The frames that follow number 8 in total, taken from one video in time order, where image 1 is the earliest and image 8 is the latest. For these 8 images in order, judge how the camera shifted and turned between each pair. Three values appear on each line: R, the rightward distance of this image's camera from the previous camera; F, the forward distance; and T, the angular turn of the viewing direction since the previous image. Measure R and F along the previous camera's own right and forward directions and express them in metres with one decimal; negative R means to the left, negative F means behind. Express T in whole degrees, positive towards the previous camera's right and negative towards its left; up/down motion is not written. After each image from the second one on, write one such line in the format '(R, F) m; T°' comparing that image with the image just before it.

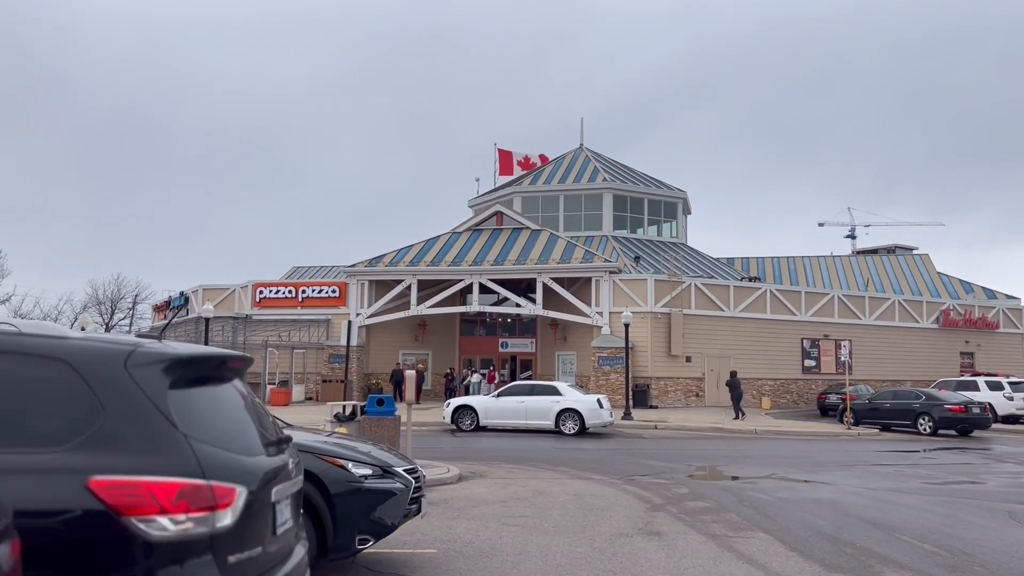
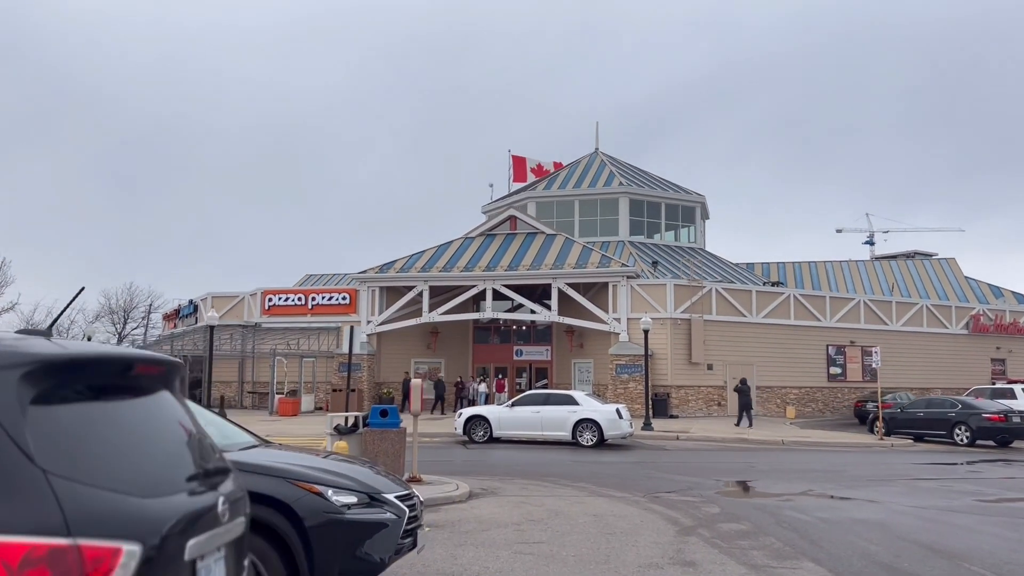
(0.0, +1.0) m; -1°
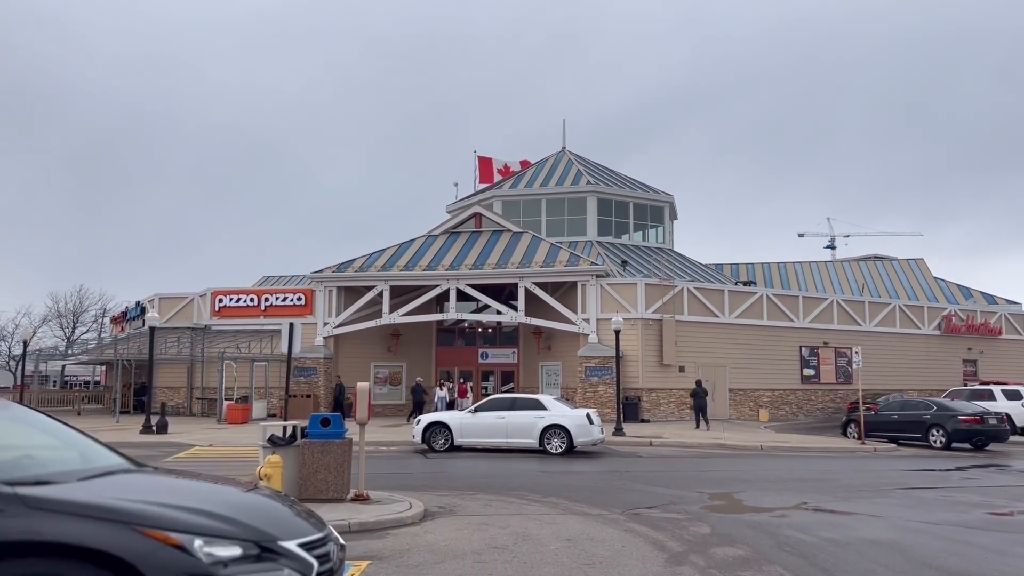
(+0.1, +1.5) m; +2°
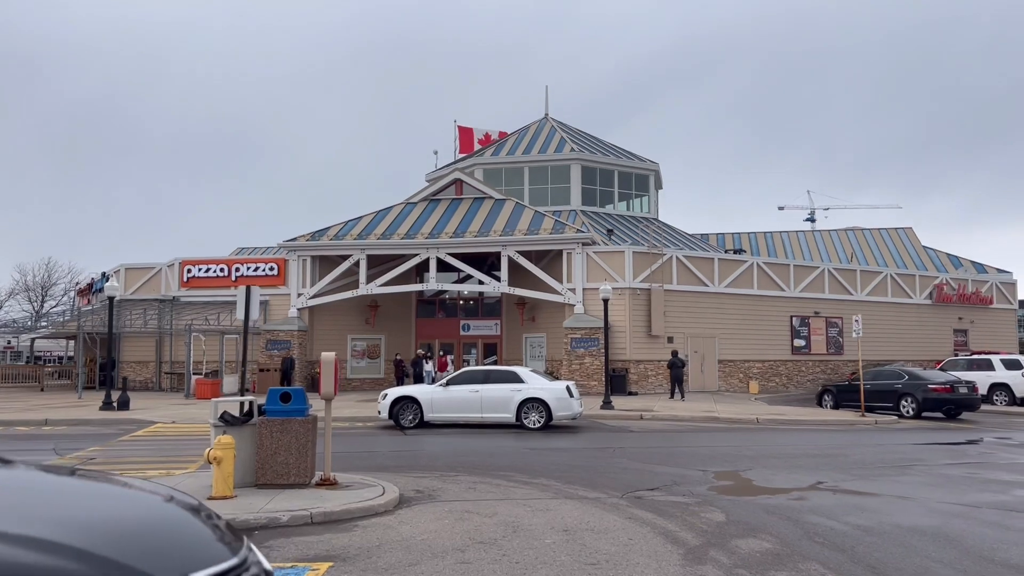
(-0.1, +1.3) m; +1°
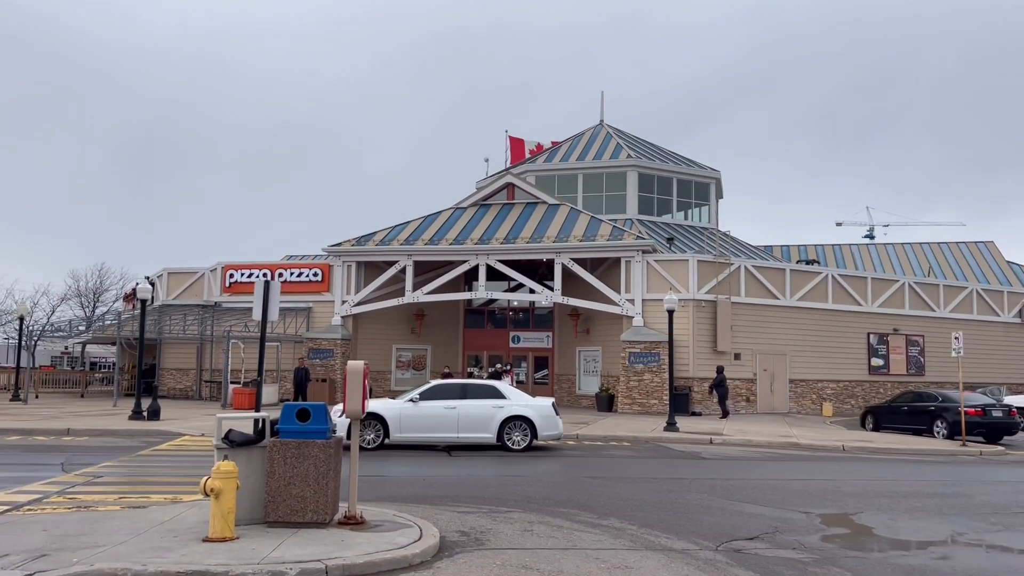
(-0.2, +1.8) m; -3°
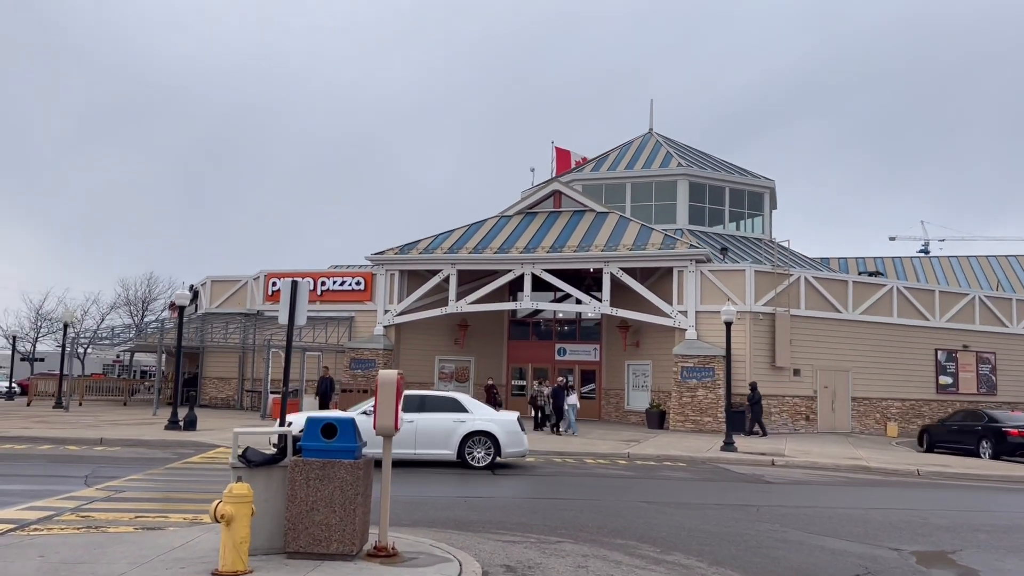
(-0.1, +1.0) m; -3°
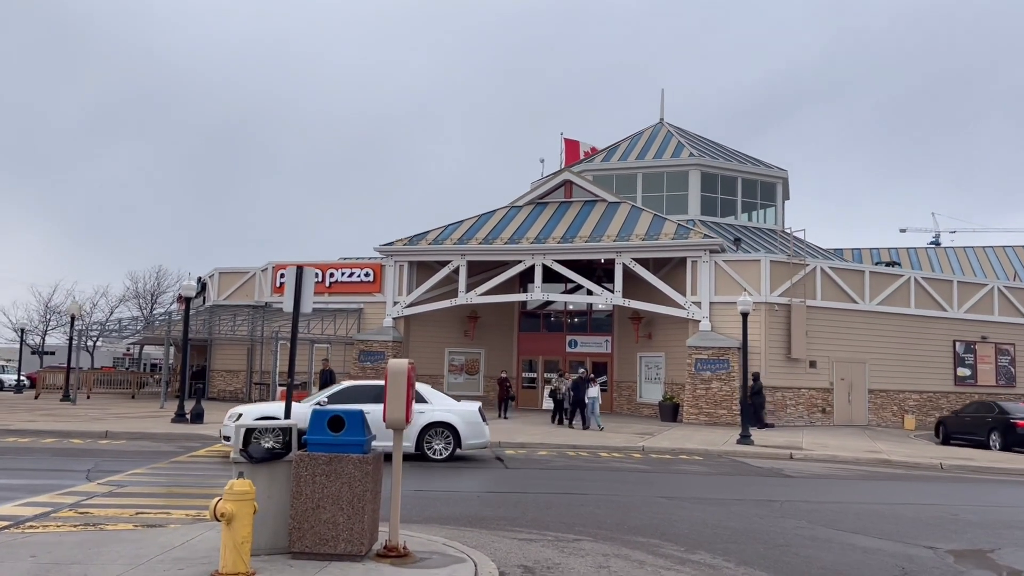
(-0.1, +0.4) m; -1°
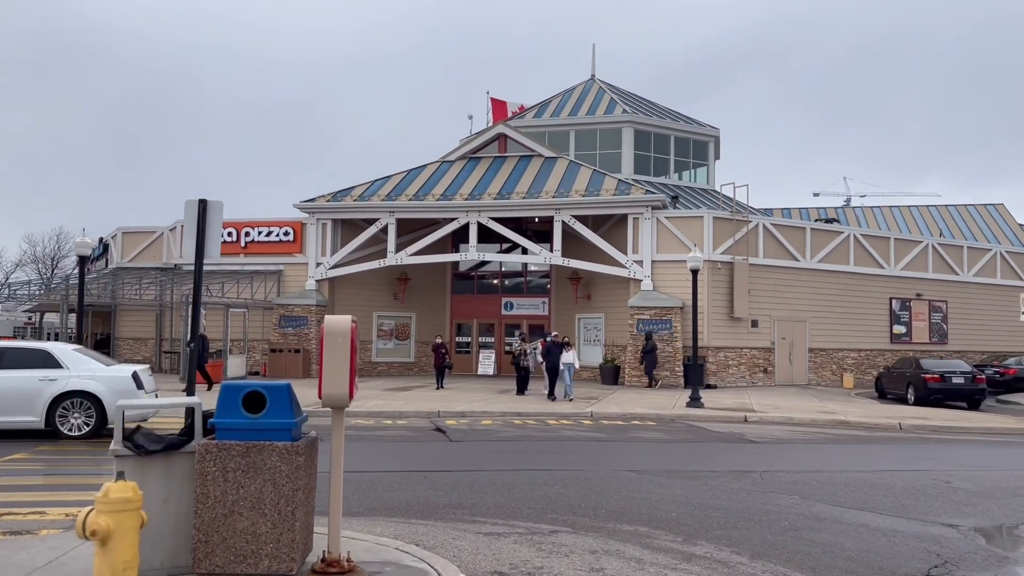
(-0.3, +1.5) m; +5°
